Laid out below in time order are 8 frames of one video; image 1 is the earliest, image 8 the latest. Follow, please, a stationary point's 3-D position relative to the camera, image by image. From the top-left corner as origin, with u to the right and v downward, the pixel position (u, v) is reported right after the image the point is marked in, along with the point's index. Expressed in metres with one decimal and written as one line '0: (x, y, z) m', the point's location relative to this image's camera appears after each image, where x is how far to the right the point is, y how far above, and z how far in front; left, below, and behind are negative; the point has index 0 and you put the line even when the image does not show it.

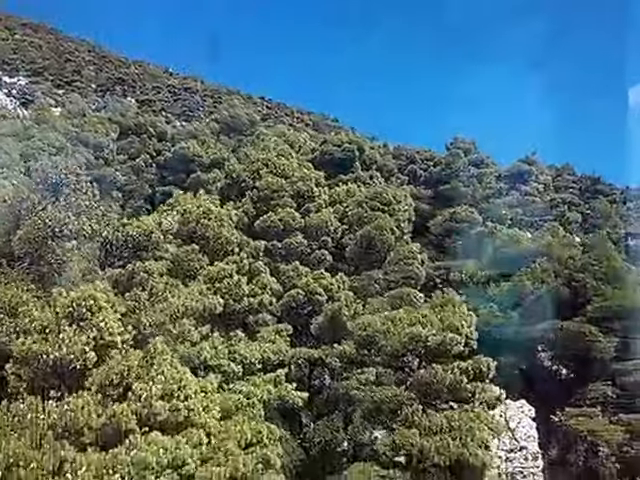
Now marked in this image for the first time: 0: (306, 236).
0: (-0.4, +0.1, +19.8) m
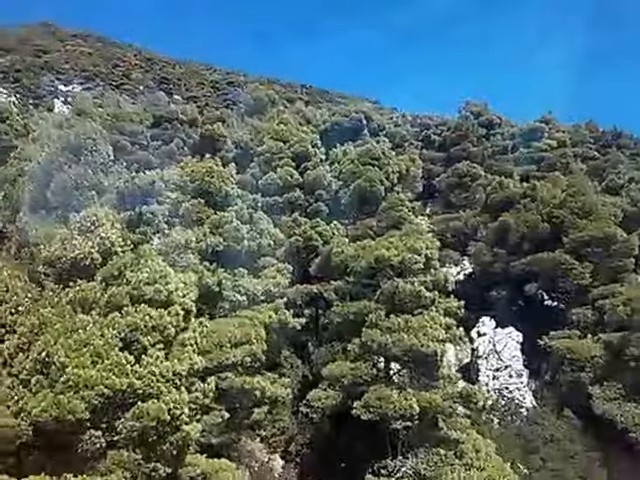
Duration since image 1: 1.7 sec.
0: (-0.5, +1.5, +22.7) m
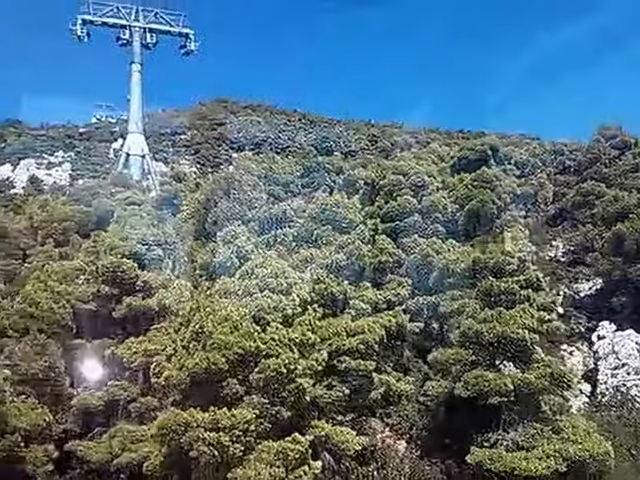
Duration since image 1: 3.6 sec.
0: (+3.7, +0.9, +25.7) m
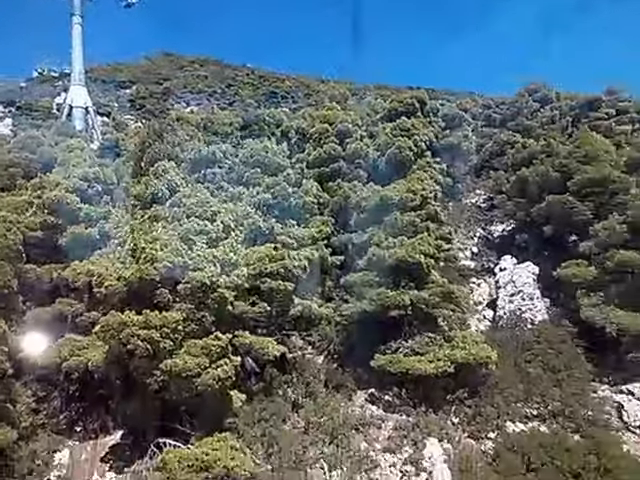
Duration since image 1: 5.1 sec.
0: (+1.0, +3.2, +28.2) m
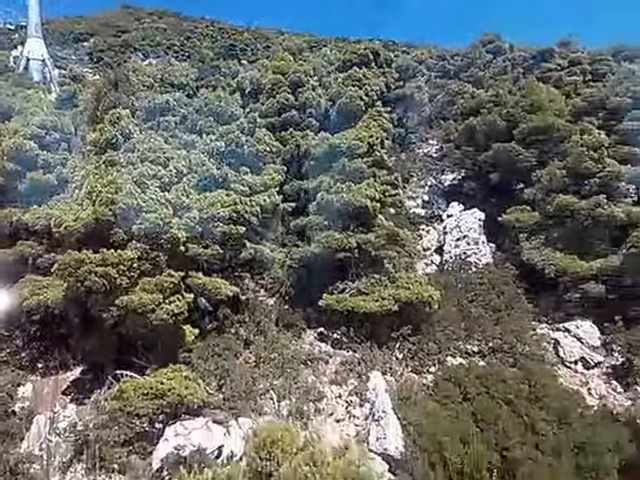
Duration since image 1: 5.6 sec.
0: (-0.9, +5.3, +28.8) m
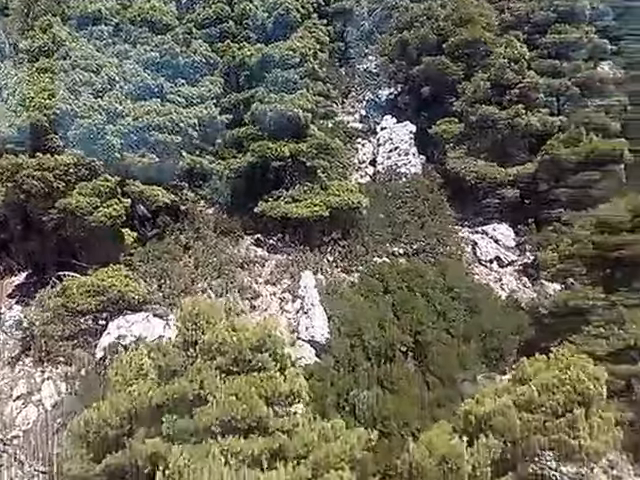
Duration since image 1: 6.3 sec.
0: (-3.5, +8.9, +28.9) m
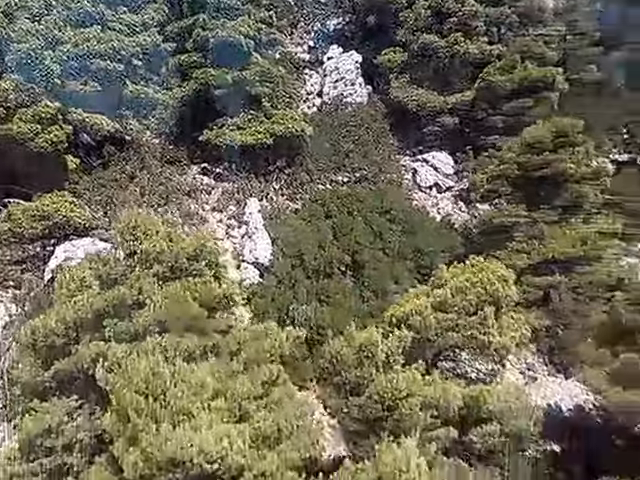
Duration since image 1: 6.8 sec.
0: (-5.8, +11.7, +28.4) m
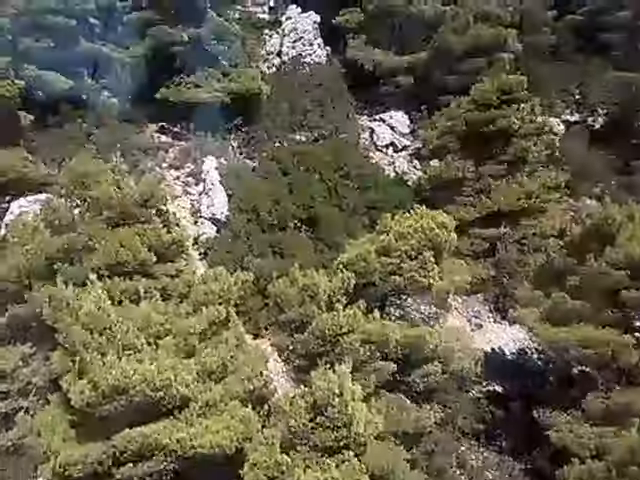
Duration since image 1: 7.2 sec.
0: (-7.4, +13.3, +27.9) m
